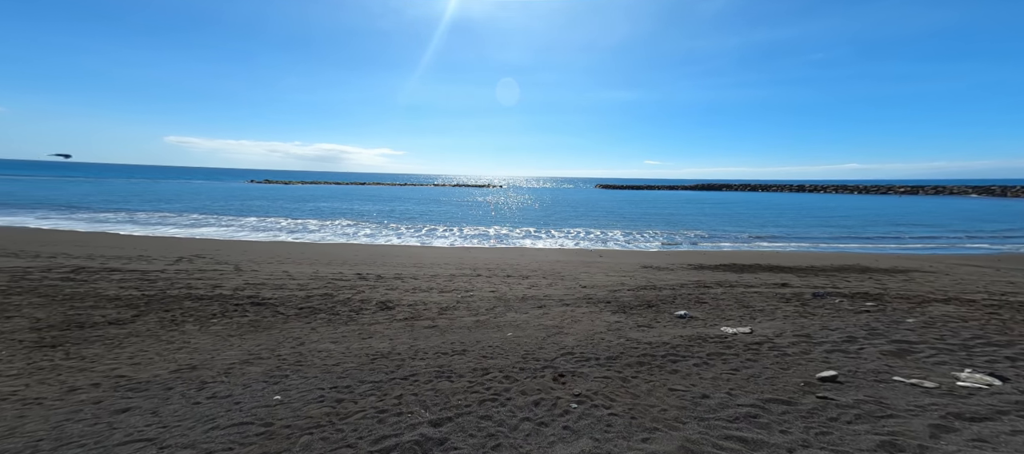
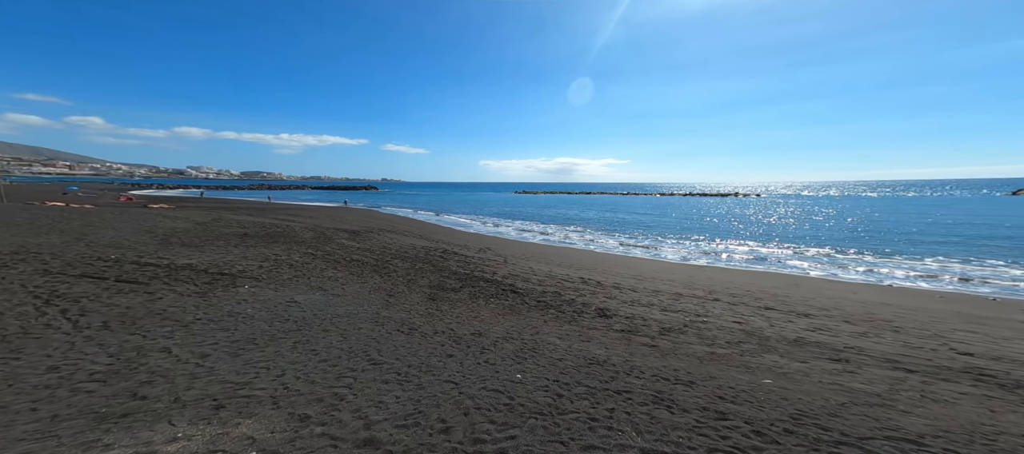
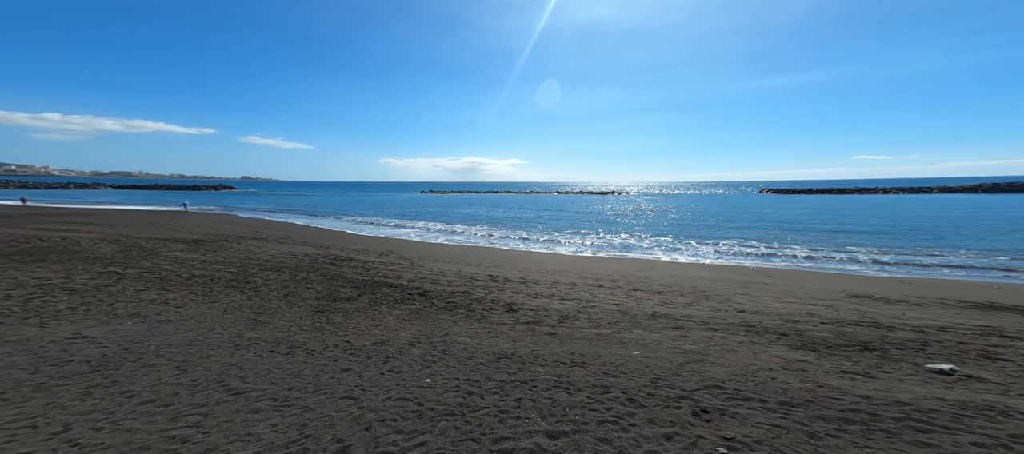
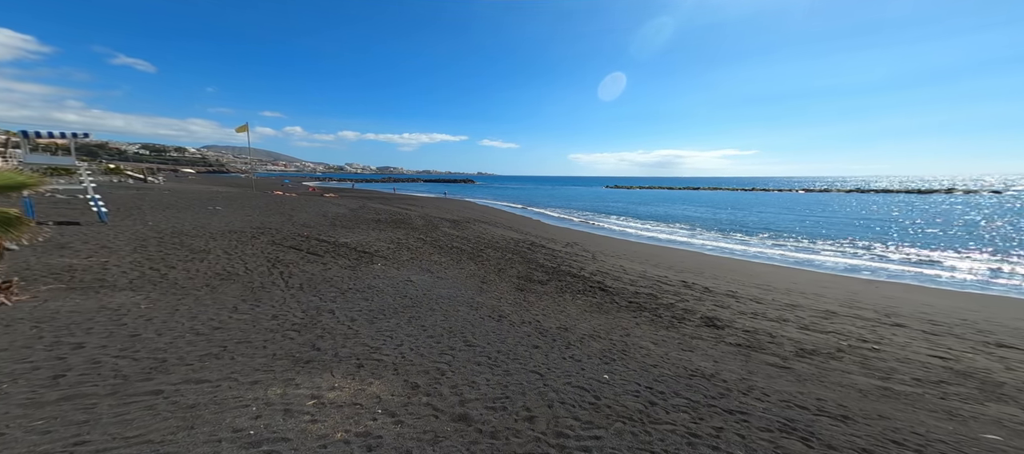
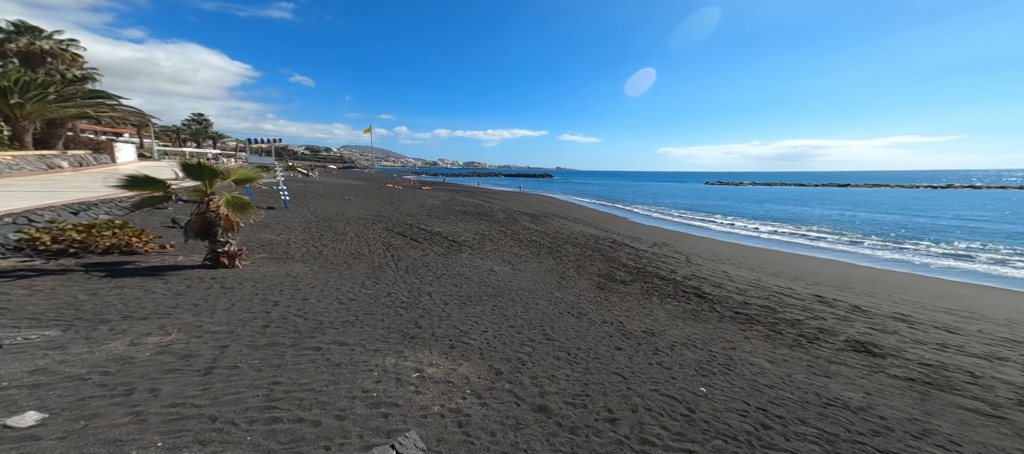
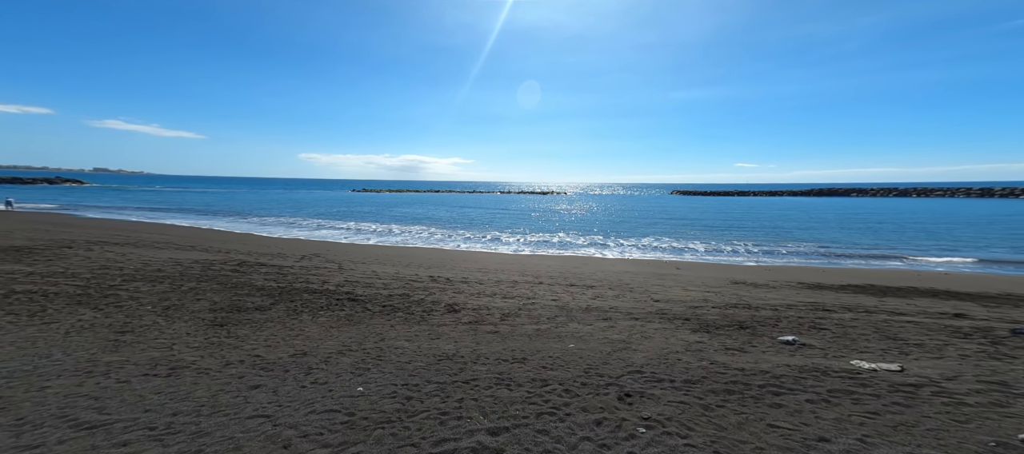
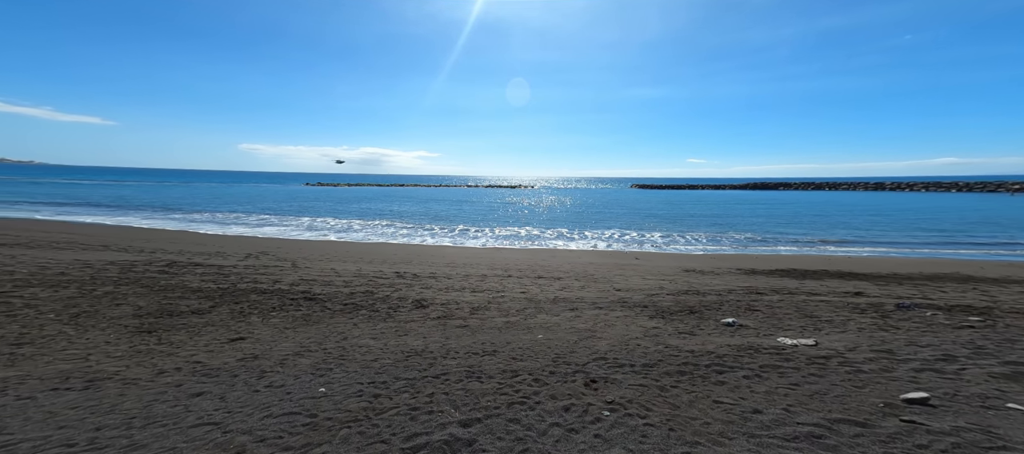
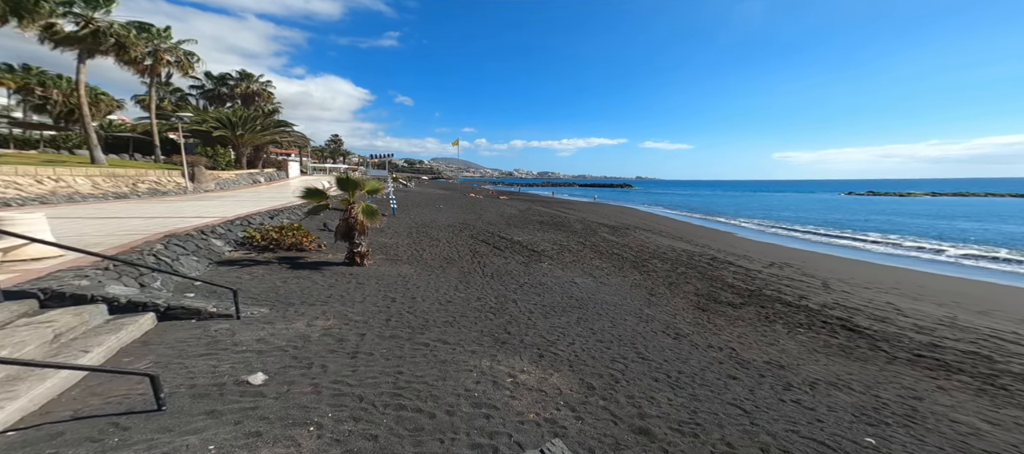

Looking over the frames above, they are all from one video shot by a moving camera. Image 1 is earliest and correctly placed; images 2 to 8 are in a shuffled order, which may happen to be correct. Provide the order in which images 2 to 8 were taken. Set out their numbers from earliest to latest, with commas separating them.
7, 6, 3, 2, 4, 5, 8
